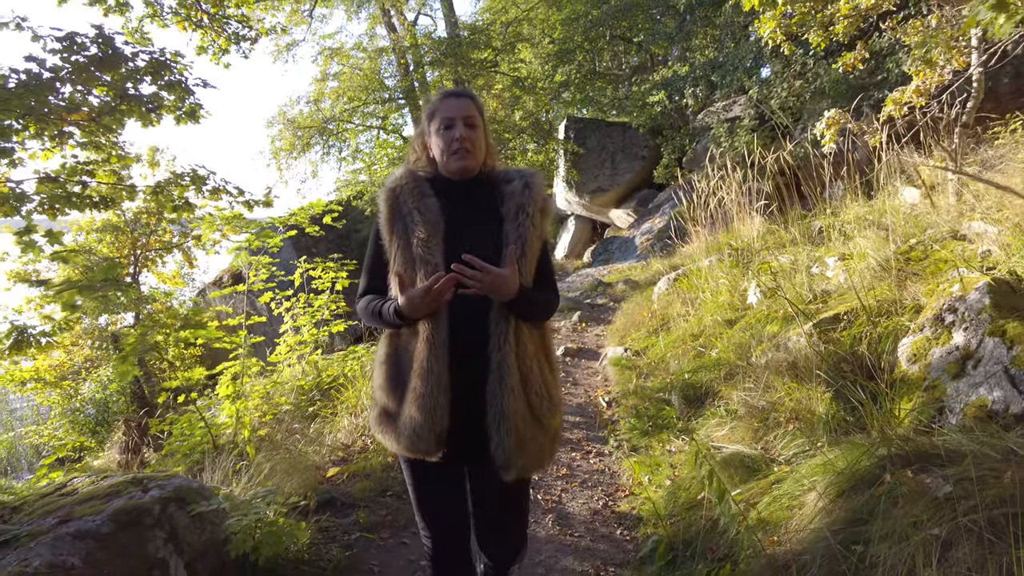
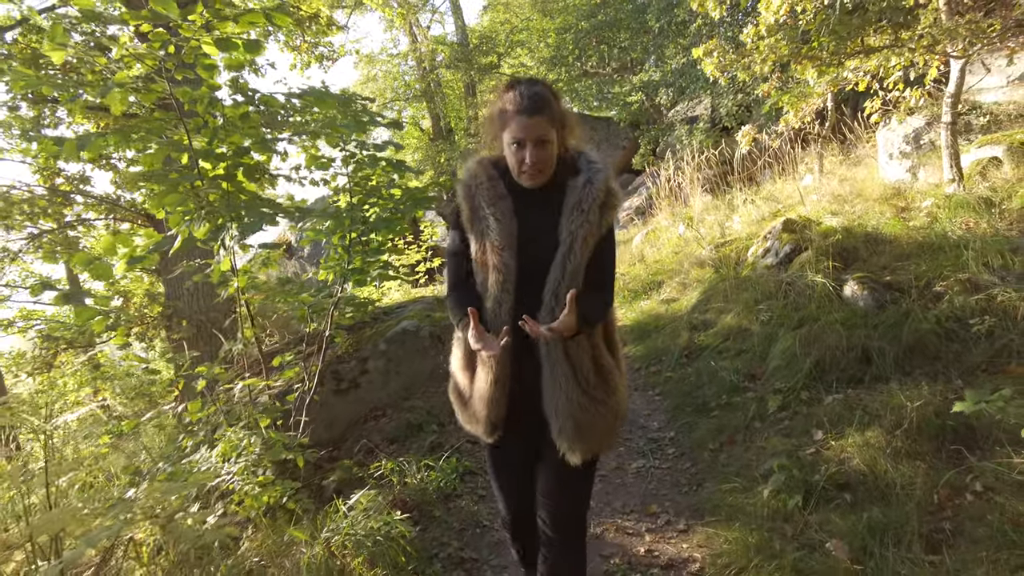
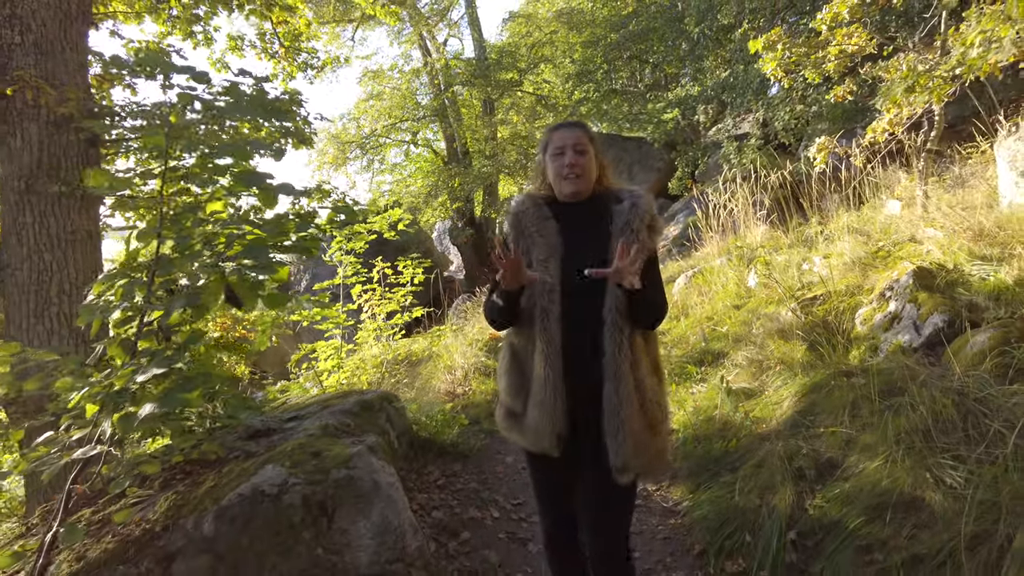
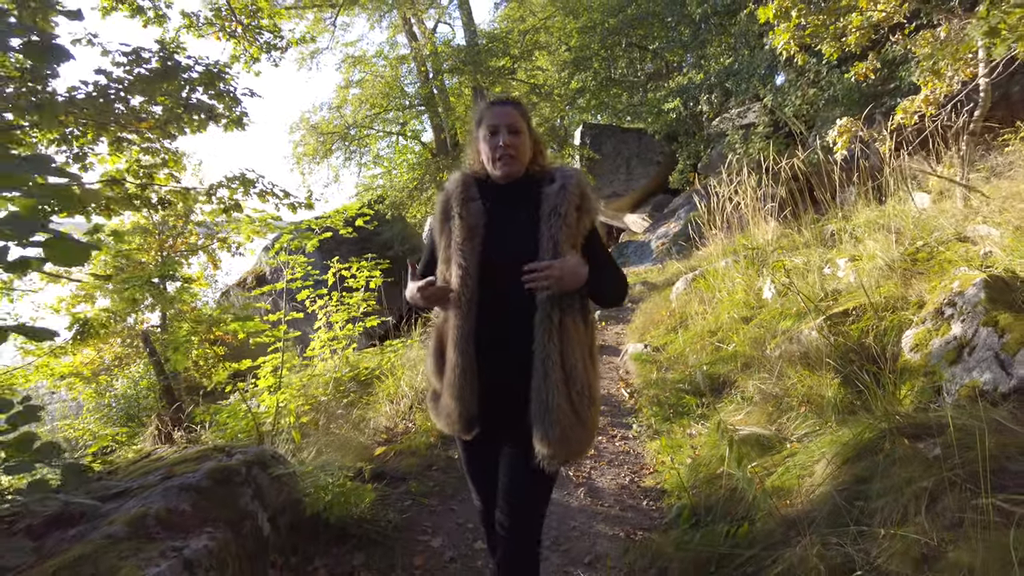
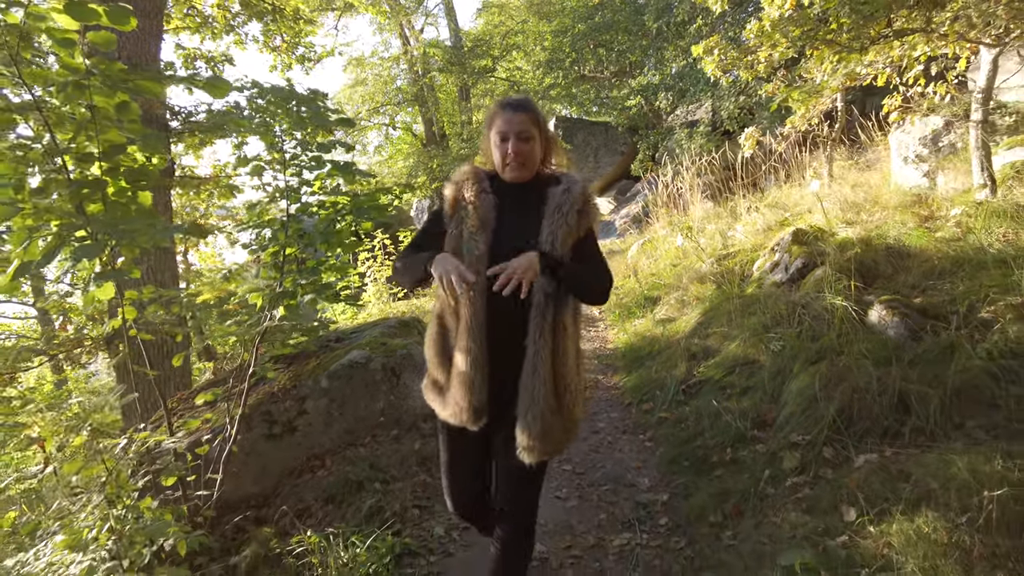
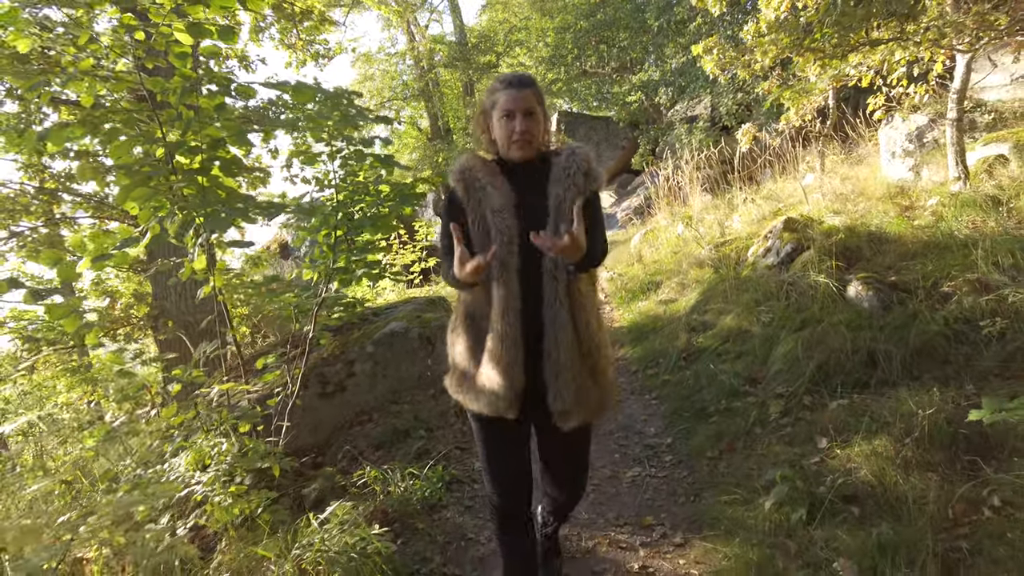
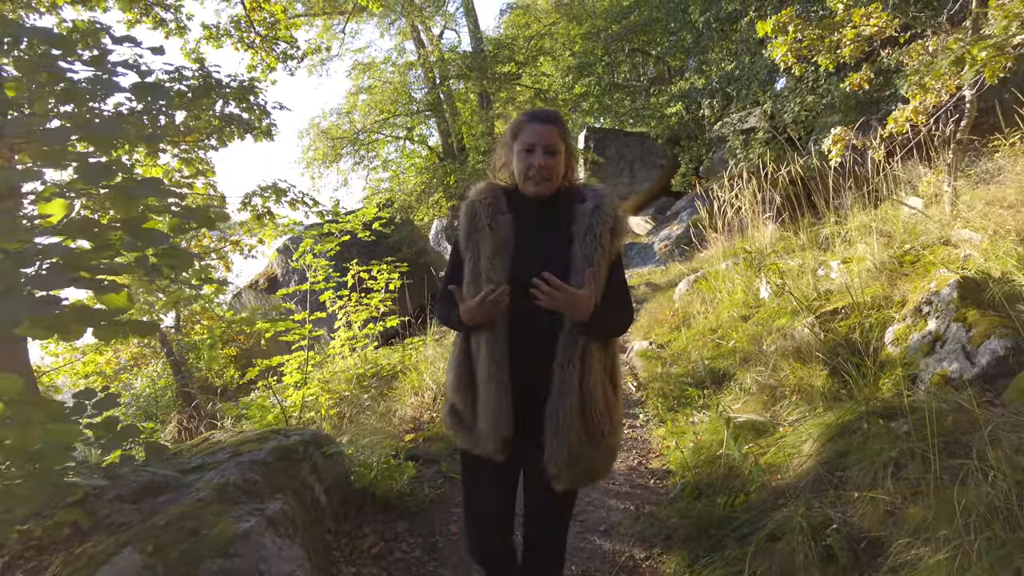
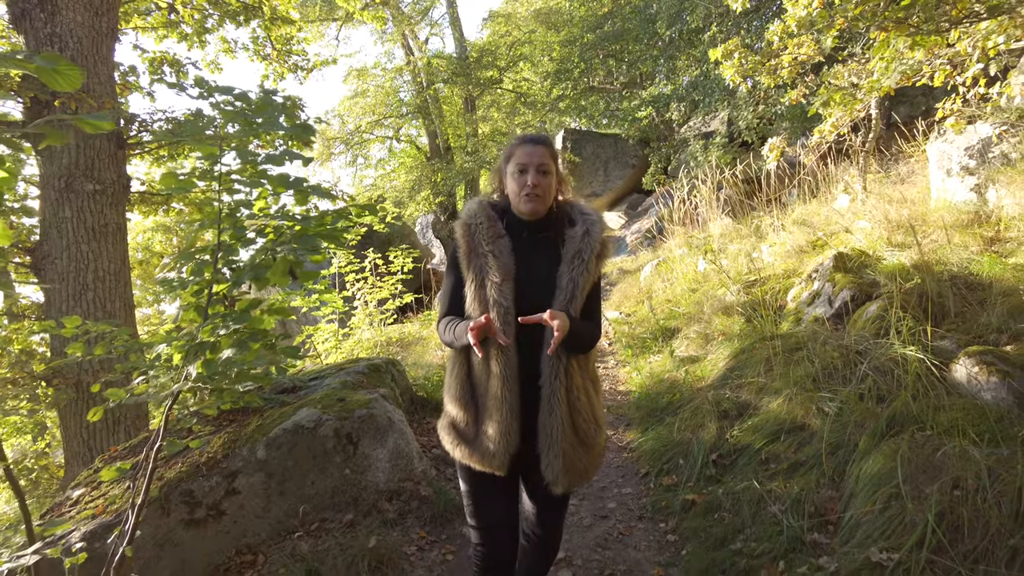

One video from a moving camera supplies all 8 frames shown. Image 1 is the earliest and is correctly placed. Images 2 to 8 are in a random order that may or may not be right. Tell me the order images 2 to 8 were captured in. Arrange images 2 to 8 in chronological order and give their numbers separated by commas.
4, 7, 3, 8, 5, 6, 2
